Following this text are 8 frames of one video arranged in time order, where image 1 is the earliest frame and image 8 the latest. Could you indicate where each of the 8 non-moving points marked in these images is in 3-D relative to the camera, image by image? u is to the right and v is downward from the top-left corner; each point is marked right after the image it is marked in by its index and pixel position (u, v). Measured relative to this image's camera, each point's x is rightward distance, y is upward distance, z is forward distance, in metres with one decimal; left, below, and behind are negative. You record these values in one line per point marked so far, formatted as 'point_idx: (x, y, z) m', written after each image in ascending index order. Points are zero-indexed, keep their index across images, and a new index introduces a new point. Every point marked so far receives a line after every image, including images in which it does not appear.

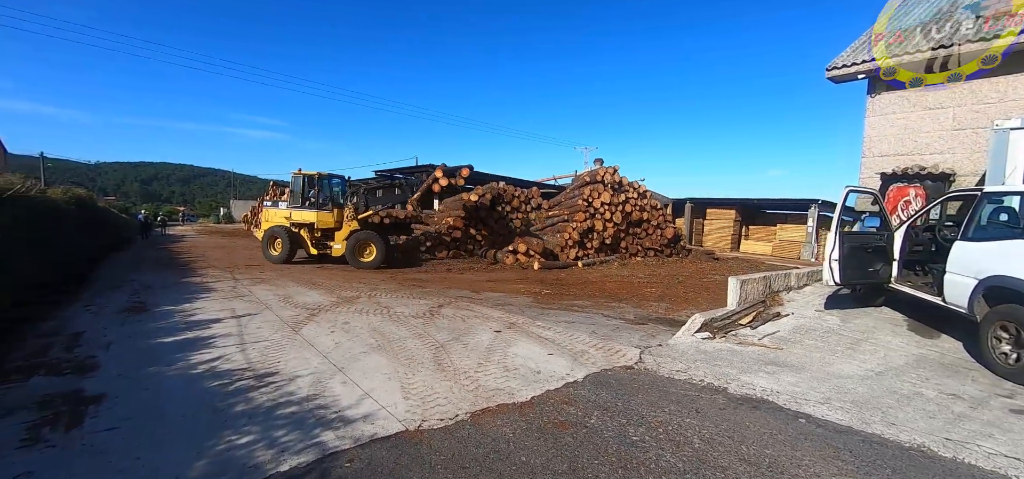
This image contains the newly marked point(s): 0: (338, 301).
0: (-2.8, -1.0, +7.2) m
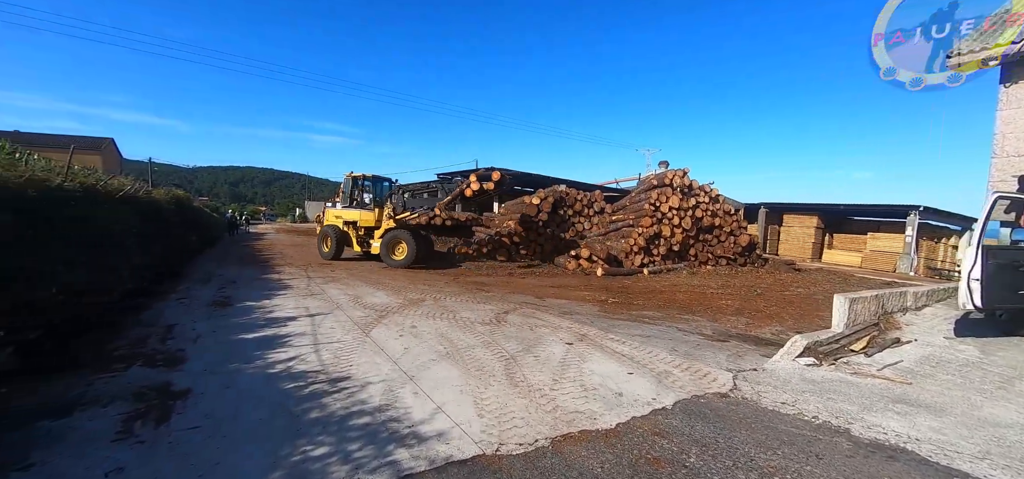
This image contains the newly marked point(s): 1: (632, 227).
0: (-1.7, -1.0, +7.2) m
1: (+4.2, +0.4, +15.3) m
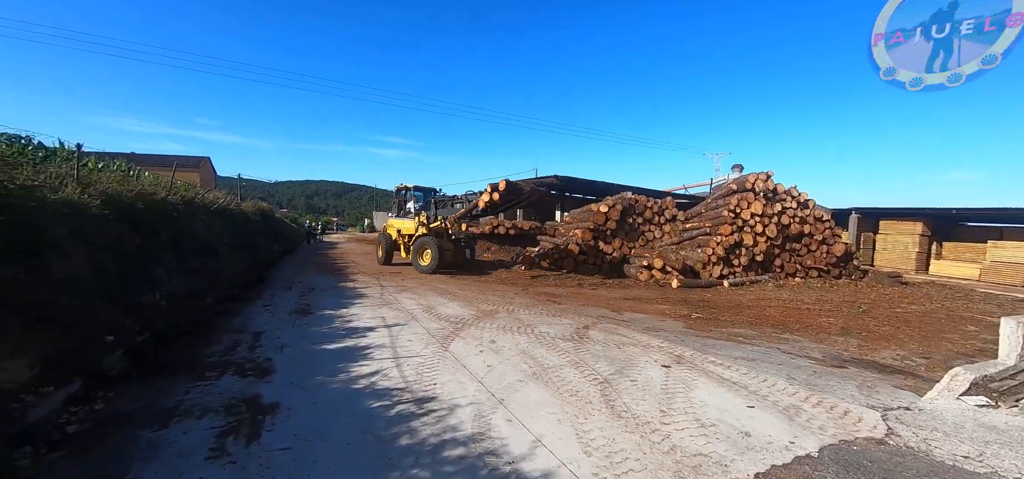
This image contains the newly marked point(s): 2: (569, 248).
0: (-0.5, -1.2, +7.0) m
1: (+6.4, +0.1, +14.3) m
2: (+2.0, -0.3, +15.3) m
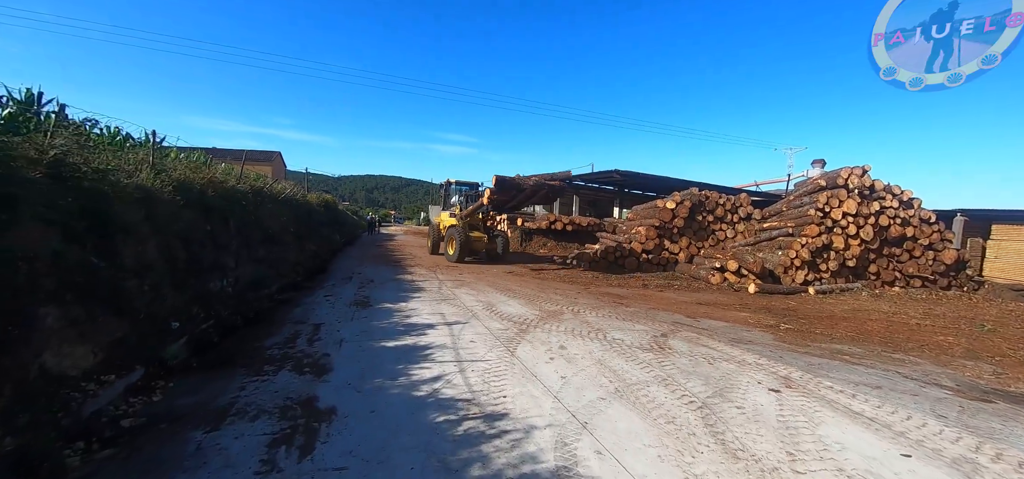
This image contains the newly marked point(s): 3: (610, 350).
0: (+0.5, -1.1, +6.5) m
1: (+8.2, +0.1, +12.9) m
2: (+4.0, -0.2, +14.5) m
3: (+1.1, -1.2, +4.8) m
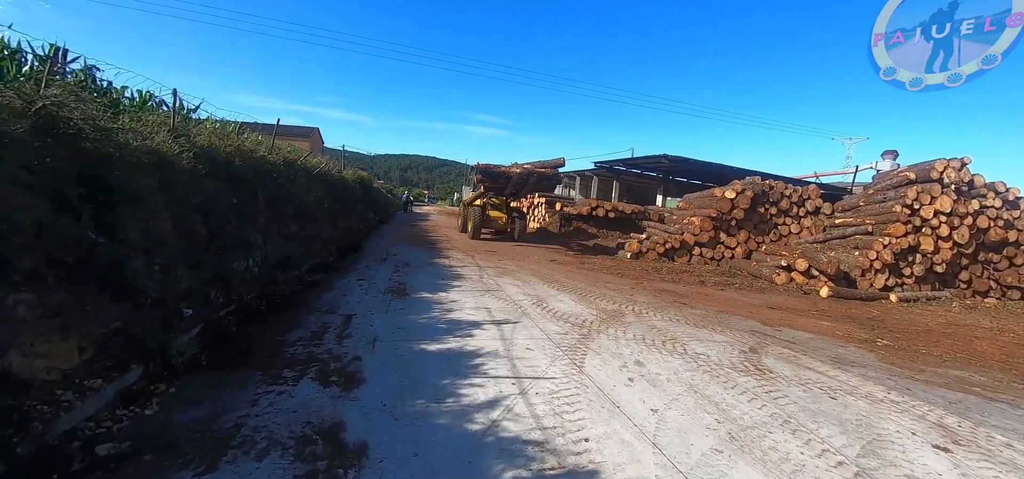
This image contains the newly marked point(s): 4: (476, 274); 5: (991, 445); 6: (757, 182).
0: (+1.2, -1.0, +5.6) m
1: (+9.4, +0.1, +11.4) m
2: (+5.2, 0.0, +13.3) m
3: (+1.6, -1.1, +3.9) m
4: (-0.6, -0.6, +7.9) m
5: (+3.3, -1.4, +3.0) m
6: (+7.3, +1.7, +13.0) m
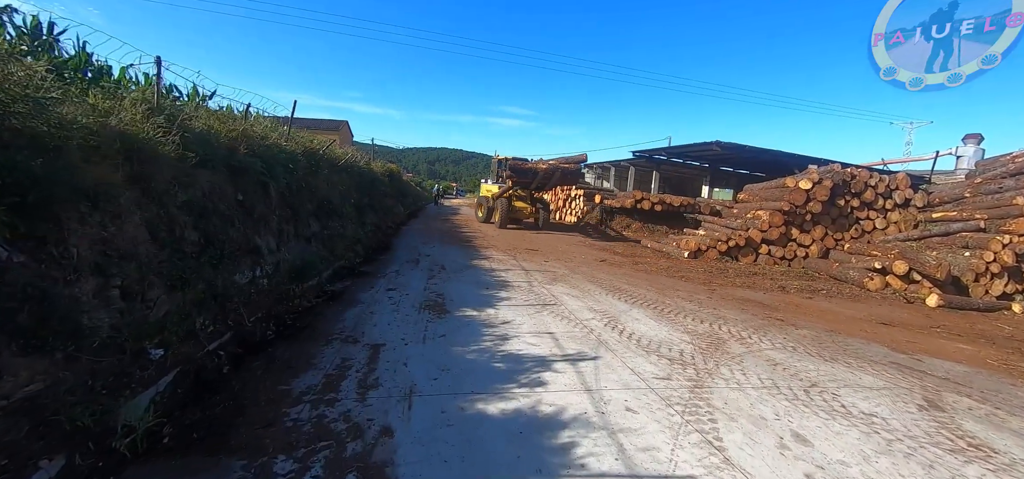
0: (+1.8, -1.0, +4.3) m
1: (+10.4, +0.2, +9.6) m
2: (+6.4, +0.1, +11.7) m
3: (+2.2, -1.2, +2.6) m
4: (+0.2, -0.6, +6.7) m
5: (+3.8, -1.5, +1.6) m
6: (+8.4, +1.8, +11.3) m
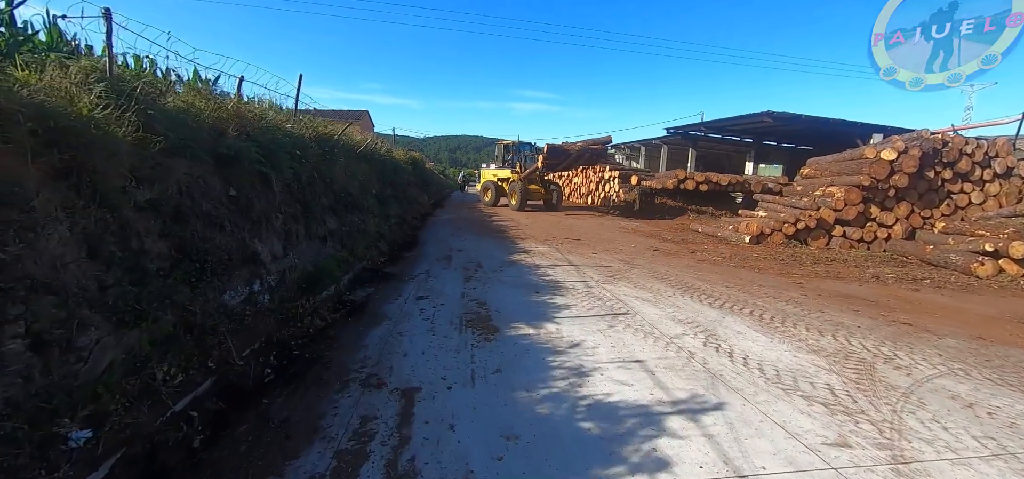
0: (+2.4, -1.0, +3.2) m
1: (+11.1, +0.7, +8.0) m
2: (+7.3, +0.6, +10.3) m
3: (+2.7, -1.2, +1.4) m
4: (+0.8, -0.5, +5.6) m
5: (+4.2, -1.5, +0.4) m
6: (+9.2, +2.3, +9.7) m
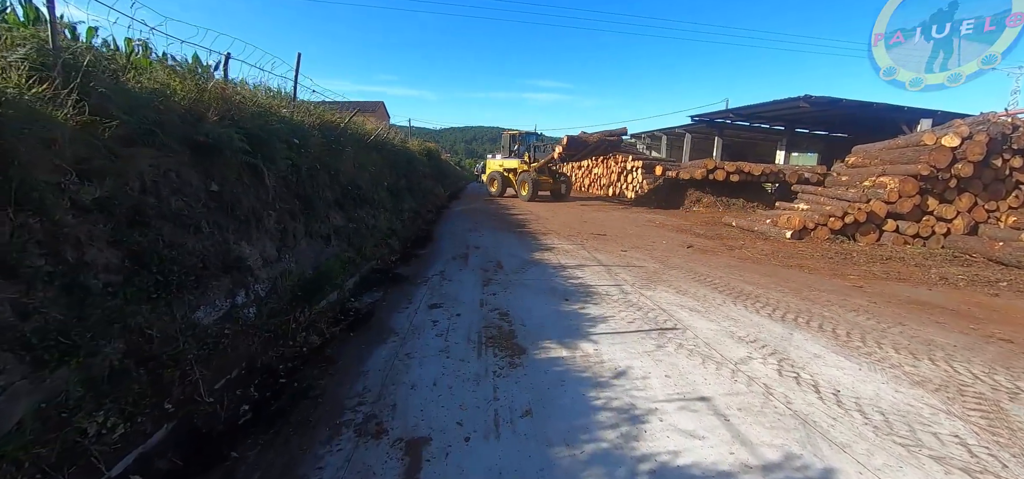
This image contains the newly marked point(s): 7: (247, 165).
0: (+2.6, -1.0, +2.5) m
1: (+11.5, +0.7, +6.9) m
2: (+7.7, +0.7, +9.4) m
3: (+2.8, -1.3, +0.7) m
4: (+1.1, -0.5, +5.0) m
5: (+4.3, -1.6, -0.4) m
6: (+9.6, +2.3, +8.7) m
7: (-2.1, +0.6, +3.5) m
